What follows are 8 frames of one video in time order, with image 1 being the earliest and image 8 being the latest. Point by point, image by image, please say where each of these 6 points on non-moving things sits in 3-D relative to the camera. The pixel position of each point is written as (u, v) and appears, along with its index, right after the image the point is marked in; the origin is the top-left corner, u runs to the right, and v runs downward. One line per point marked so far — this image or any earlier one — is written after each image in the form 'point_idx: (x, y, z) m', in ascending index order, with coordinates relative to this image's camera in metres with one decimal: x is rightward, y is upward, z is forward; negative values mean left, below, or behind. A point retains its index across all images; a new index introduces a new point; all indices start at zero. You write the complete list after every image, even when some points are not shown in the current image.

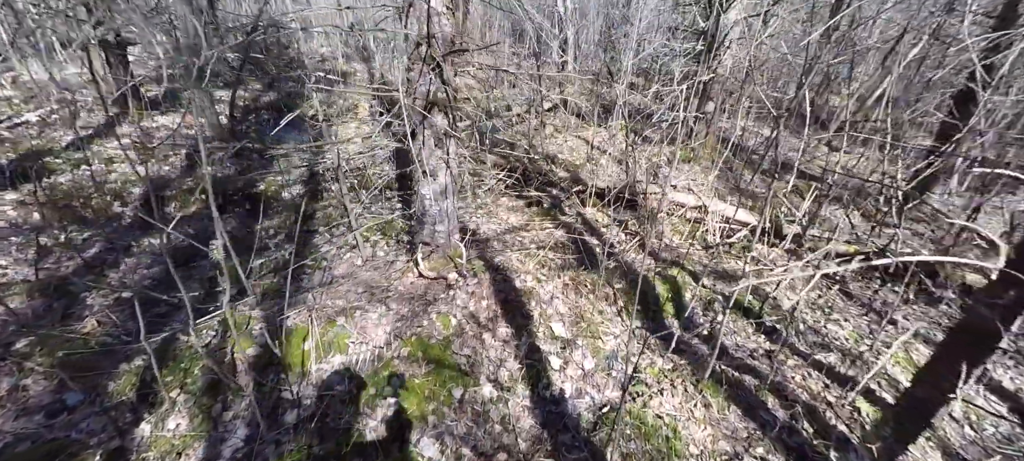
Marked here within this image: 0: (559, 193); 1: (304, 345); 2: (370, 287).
0: (+0.6, +0.6, +8.4) m
1: (-1.9, -1.0, +4.9) m
2: (-1.6, -0.5, +5.8) m
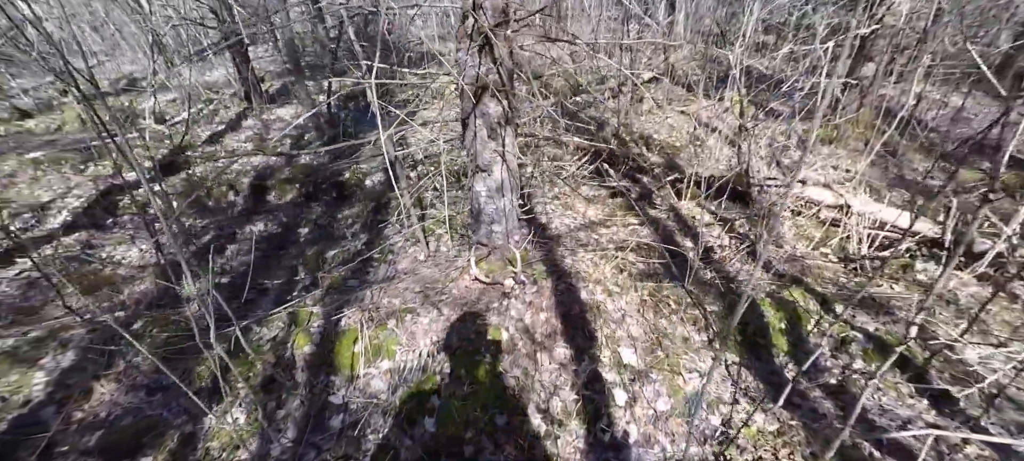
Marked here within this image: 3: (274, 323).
0: (+1.9, +0.7, +7.2) m
1: (-1.4, -1.0, +4.5) m
2: (-0.9, -0.5, +5.3) m
3: (-2.2, -0.8, +4.8) m
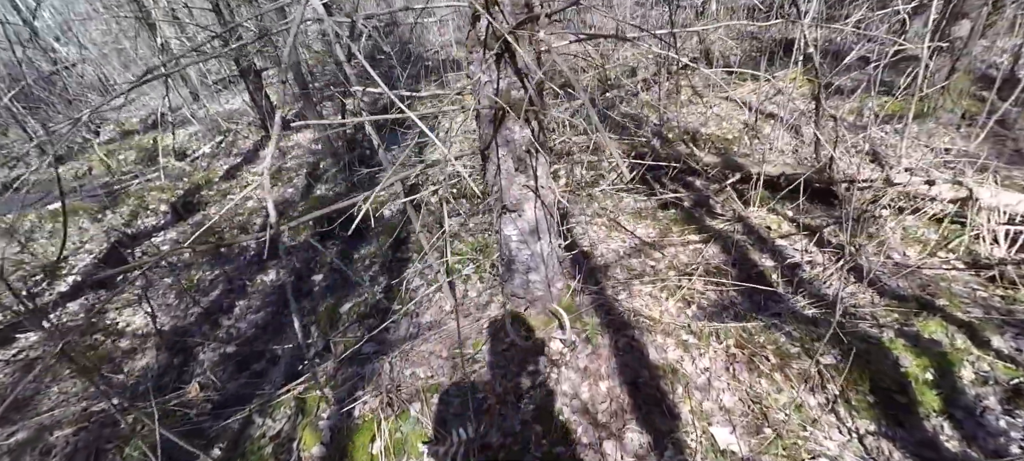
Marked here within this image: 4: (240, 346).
0: (+2.3, +0.5, +6.0) m
1: (-1.0, -1.6, +3.6) m
2: (-0.5, -1.0, +4.4) m
3: (-1.8, -1.4, +3.9) m
4: (-2.5, -1.1, +4.6) m
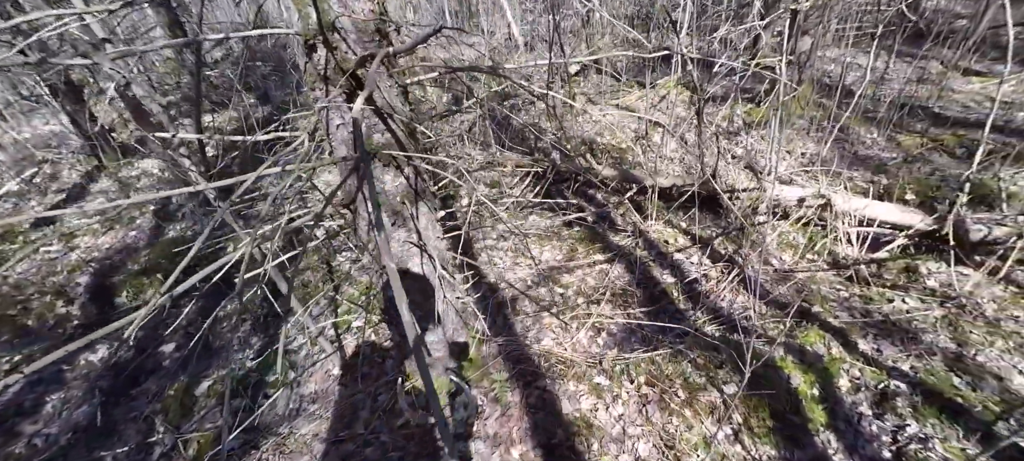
0: (+1.0, +0.4, +5.9) m
1: (-1.6, -2.1, +3.0) m
2: (-1.3, -1.4, +3.8) m
3: (-2.4, -1.9, +3.1) m
4: (-3.2, -1.7, +3.7) m
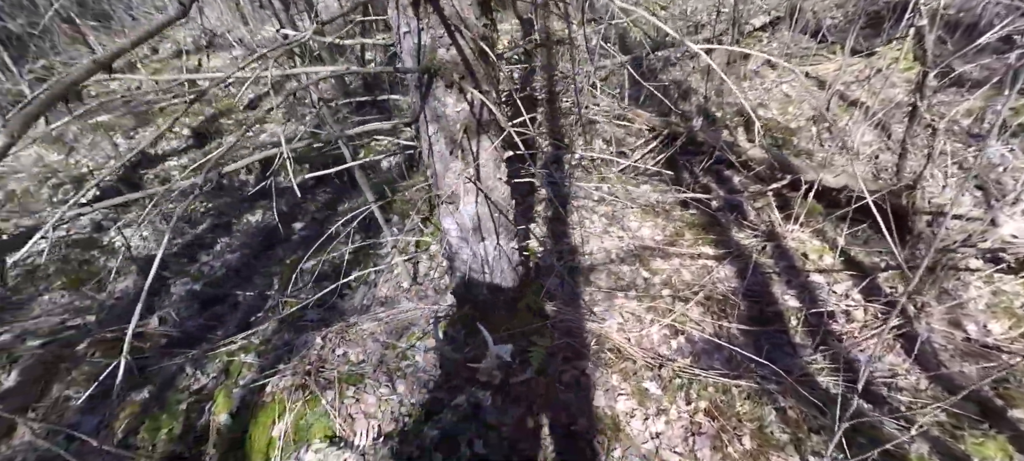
0: (+2.3, +0.5, +4.9) m
1: (-1.6, -1.4, +3.4) m
2: (-0.9, -0.8, +4.0) m
3: (-2.3, -1.0, +3.7) m
4: (-2.8, -0.5, +4.5) m
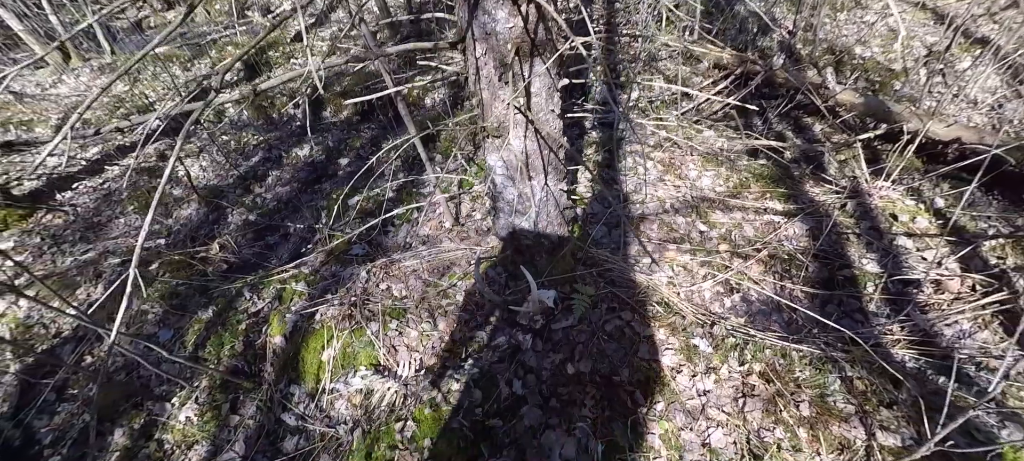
0: (+2.8, +0.9, +4.4) m
1: (-1.4, -0.9, +3.6) m
2: (-0.6, -0.3, +4.0) m
3: (-2.0, -0.5, +4.0) m
4: (-2.4, +0.1, +4.7) m
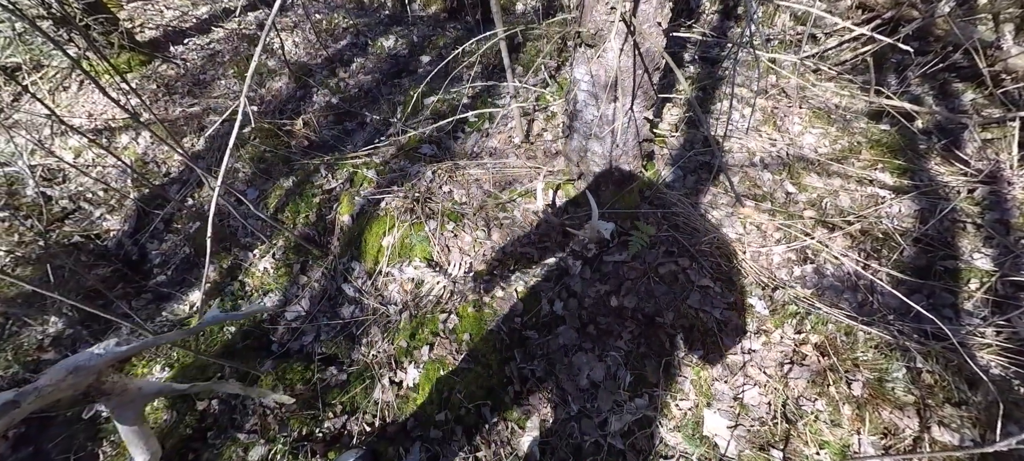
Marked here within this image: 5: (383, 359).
0: (+3.5, +0.9, +3.8) m
1: (-1.0, -0.1, +3.9) m
2: (-0.1, +0.4, +4.0) m
3: (-1.4, +0.5, +4.2) m
4: (-1.6, +1.3, +4.9) m
5: (-0.9, -0.9, +3.5) m
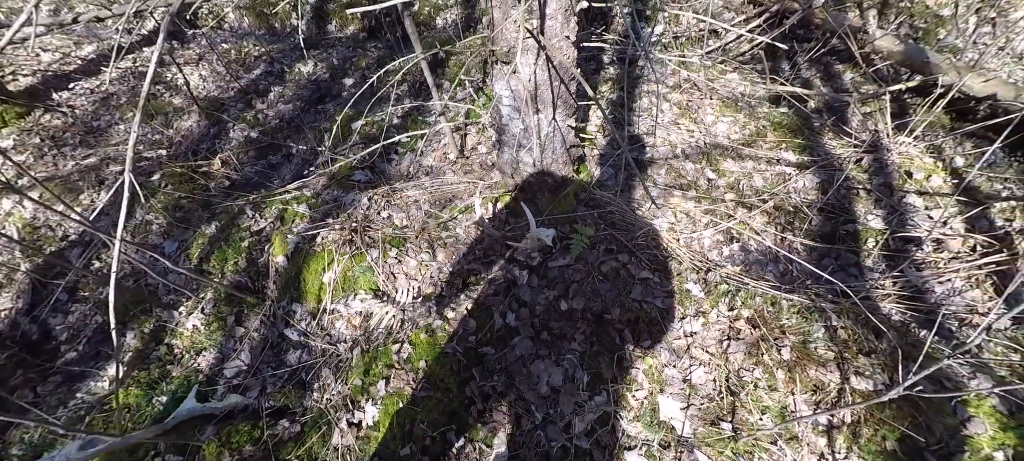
0: (+2.9, +1.2, +4.2) m
1: (-1.4, -0.3, +3.7) m
2: (-0.6, +0.3, +4.0) m
3: (-1.9, +0.2, +4.0) m
4: (-2.3, +0.9, +4.6) m
5: (-1.1, -1.1, +3.3) m
